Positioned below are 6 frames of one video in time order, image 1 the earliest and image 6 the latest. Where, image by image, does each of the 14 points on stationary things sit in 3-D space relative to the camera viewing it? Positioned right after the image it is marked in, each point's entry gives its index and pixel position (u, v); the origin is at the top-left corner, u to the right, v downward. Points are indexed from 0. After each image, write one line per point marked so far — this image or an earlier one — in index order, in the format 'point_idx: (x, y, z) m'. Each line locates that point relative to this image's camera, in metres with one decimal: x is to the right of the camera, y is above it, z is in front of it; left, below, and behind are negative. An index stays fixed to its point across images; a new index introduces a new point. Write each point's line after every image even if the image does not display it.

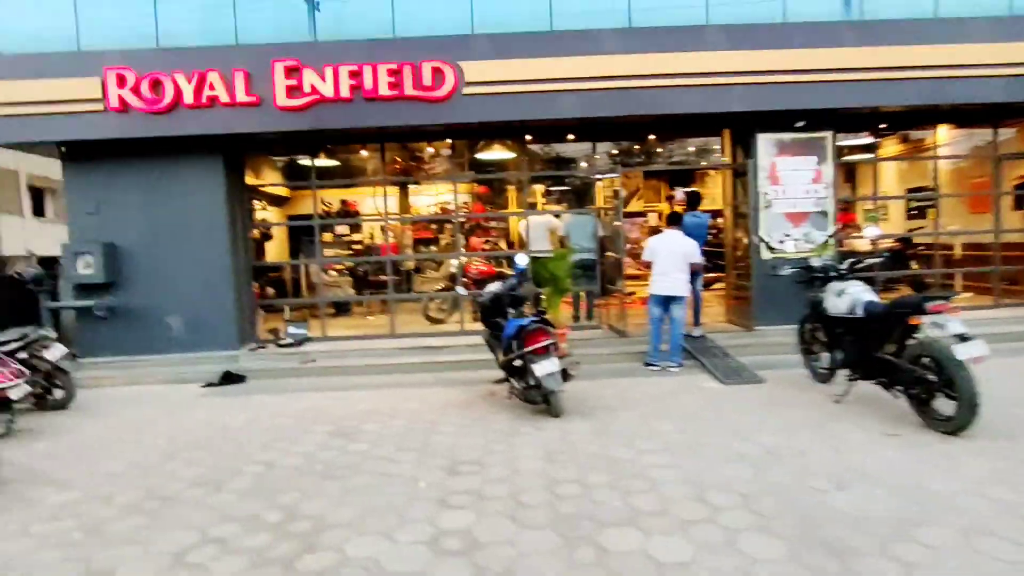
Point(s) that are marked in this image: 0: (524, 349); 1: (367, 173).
0: (+0.1, -0.5, +5.1) m
1: (-2.1, +1.6, +8.6) m
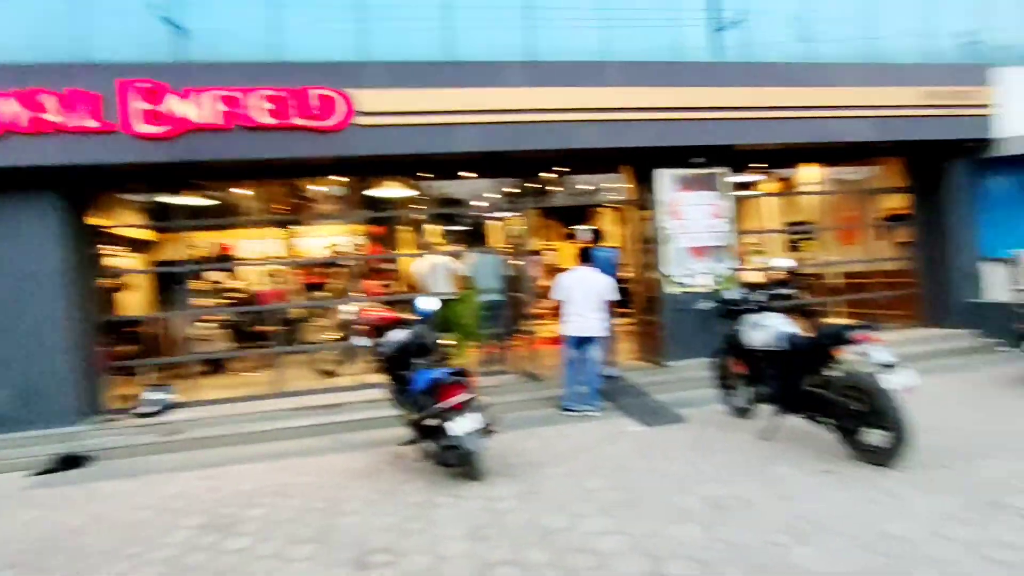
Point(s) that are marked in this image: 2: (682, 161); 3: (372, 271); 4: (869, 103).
0: (-0.5, -0.9, +4.4) m
1: (-3.4, +1.0, +7.7) m
2: (+2.3, +1.7, +7.9) m
3: (-2.1, +0.2, +7.9) m
4: (+4.7, +2.4, +7.8) m
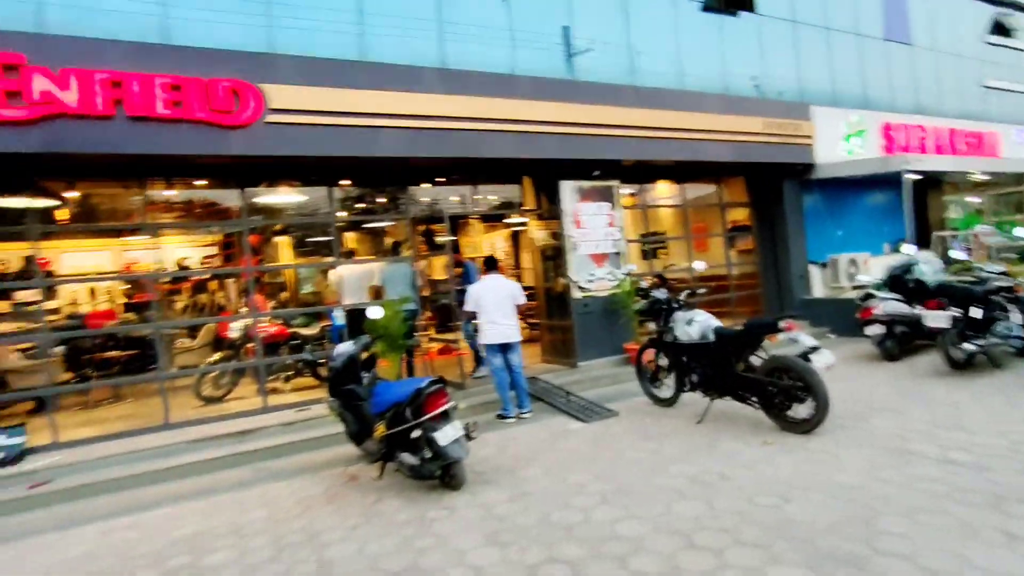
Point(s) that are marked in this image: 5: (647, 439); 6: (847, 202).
0: (-0.7, -0.9, +4.3) m
1: (-4.4, +0.8, +6.6) m
2: (+1.0, +1.6, +8.4) m
3: (-3.1, 0.0, +7.2) m
4: (+3.3, +2.4, +9.1) m
5: (+1.2, -1.3, +5.3) m
6: (+6.4, +1.6, +11.3) m
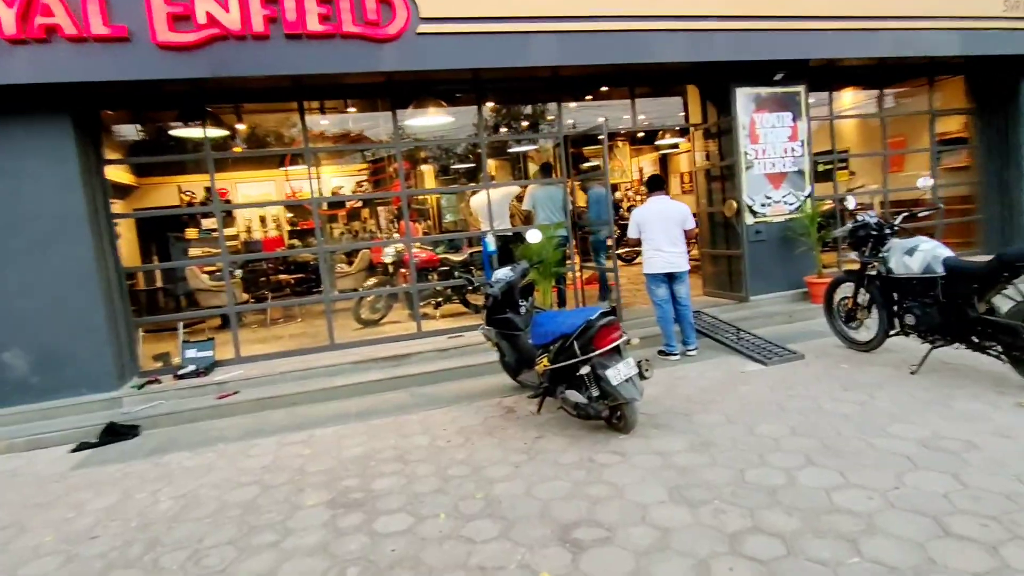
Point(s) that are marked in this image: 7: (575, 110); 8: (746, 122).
0: (+0.5, -0.4, +3.9) m
1: (-2.6, +1.6, +6.7) m
2: (+3.0, +2.5, +7.2) m
3: (-1.3, +0.9, +7.1) m
4: (+5.4, +3.4, +7.3) m
5: (+2.5, -0.8, +4.5) m
6: (+8.9, +2.7, +8.8) m
7: (+0.8, +2.3, +7.6) m
8: (+2.8, +2.0, +7.1) m
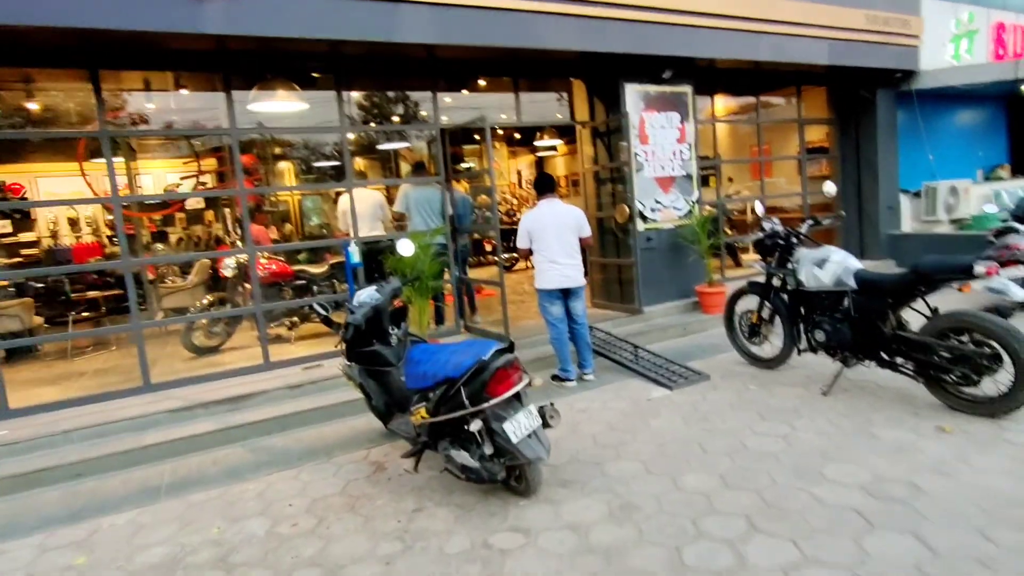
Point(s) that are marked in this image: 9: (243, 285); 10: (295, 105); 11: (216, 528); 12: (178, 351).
0: (-0.2, -0.6, +3.0) m
1: (-3.8, +1.4, +5.1) m
2: (+1.6, +2.4, +6.8) m
3: (-2.6, +0.7, +5.8) m
4: (+3.8, +3.3, +7.3) m
5: (+1.7, -0.9, +4.0) m
6: (+6.9, +2.7, +9.6) m
7: (-0.7, +2.1, +6.7) m
8: (+1.3, +1.8, +6.6) m
9: (-2.6, 0.0, +5.9) m
10: (-2.2, +1.8, +5.9) m
11: (-1.6, -1.3, +3.2) m
12: (-3.1, -0.6, +5.6) m
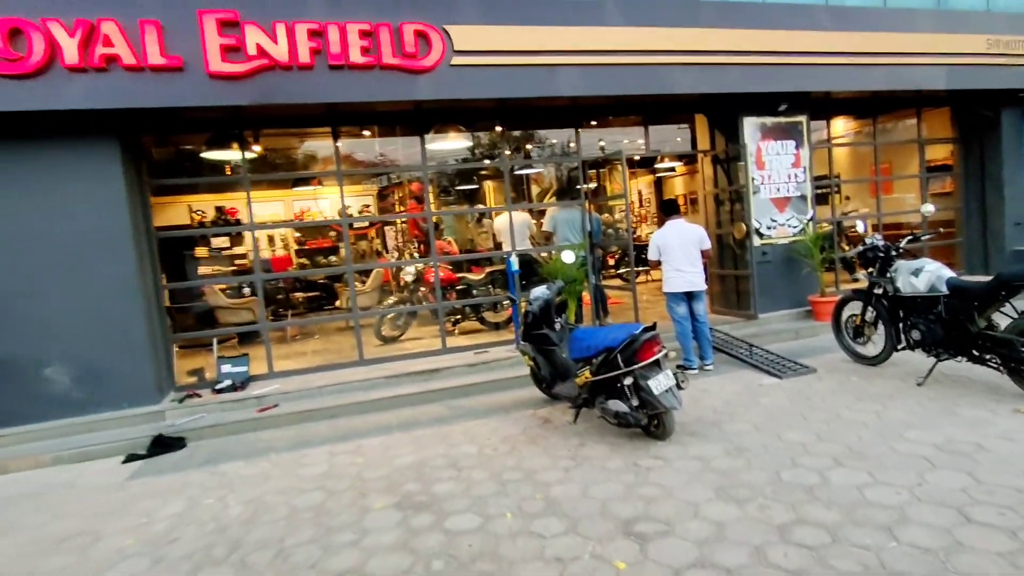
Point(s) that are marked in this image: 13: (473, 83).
0: (+0.8, -0.5, +4.2) m
1: (-2.4, +1.4, +7.0) m
2: (+3.3, +2.3, +7.7) m
3: (-1.0, +0.7, +7.4) m
4: (+5.6, +3.1, +7.8) m
5: (+2.8, -0.9, +4.8) m
6: (+9.1, +2.4, +9.4) m
7: (+1.0, +2.0, +8.0) m
8: (+3.0, +1.7, +7.5) m
9: (-1.0, 0.0, +7.5) m
10: (-0.6, +1.8, +7.5) m
11: (-0.6, -1.3, +4.6) m
12: (-1.6, -0.6, +7.3) m
13: (-0.4, +2.1, +6.1) m
